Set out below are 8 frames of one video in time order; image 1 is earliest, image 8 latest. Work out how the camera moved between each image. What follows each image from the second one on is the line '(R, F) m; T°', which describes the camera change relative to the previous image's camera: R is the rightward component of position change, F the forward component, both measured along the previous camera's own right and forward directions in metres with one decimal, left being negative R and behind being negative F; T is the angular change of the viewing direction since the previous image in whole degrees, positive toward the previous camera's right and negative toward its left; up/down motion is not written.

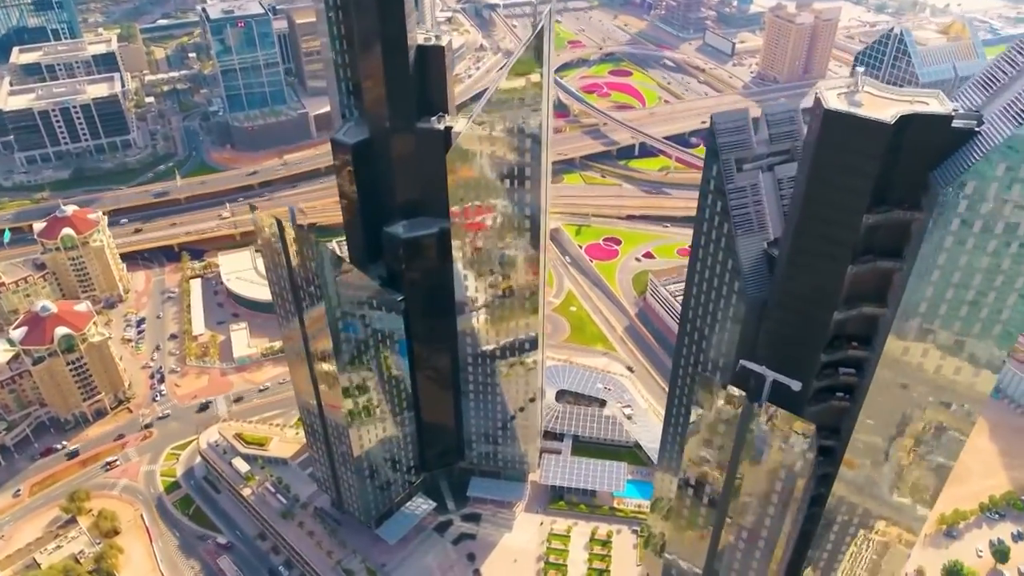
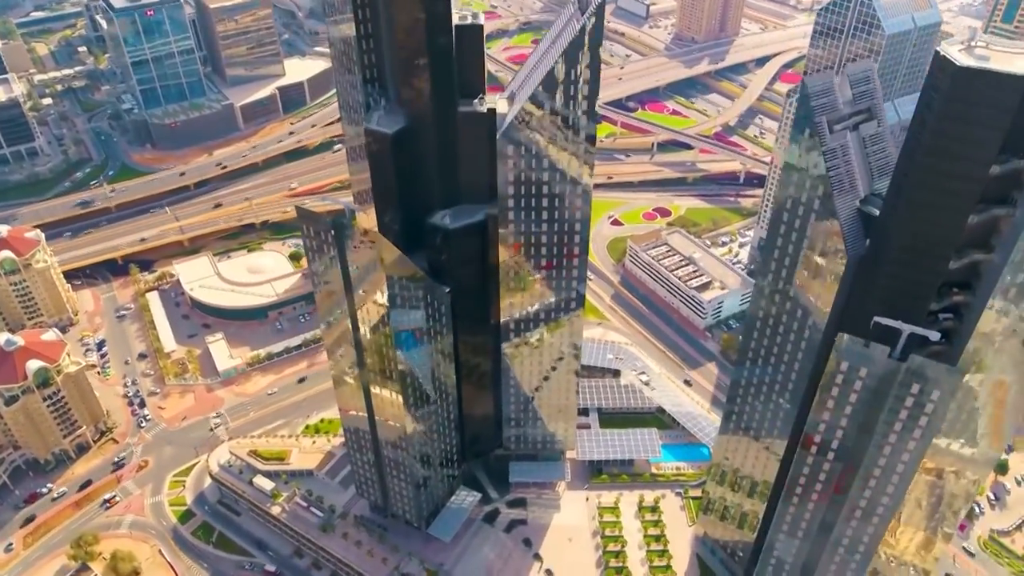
(-33.9, +5.7) m; +8°
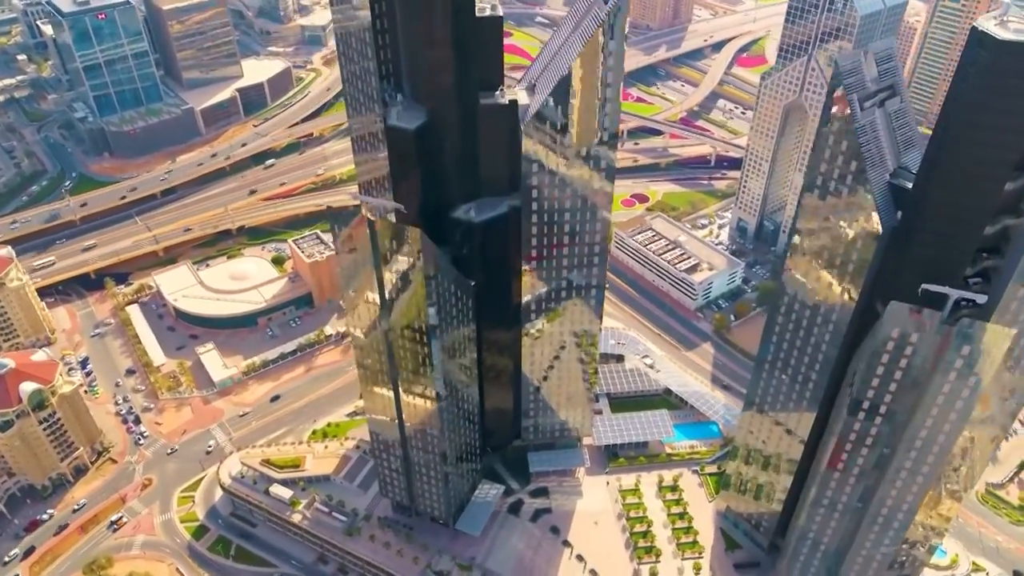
(-17.5, +0.1) m; +4°
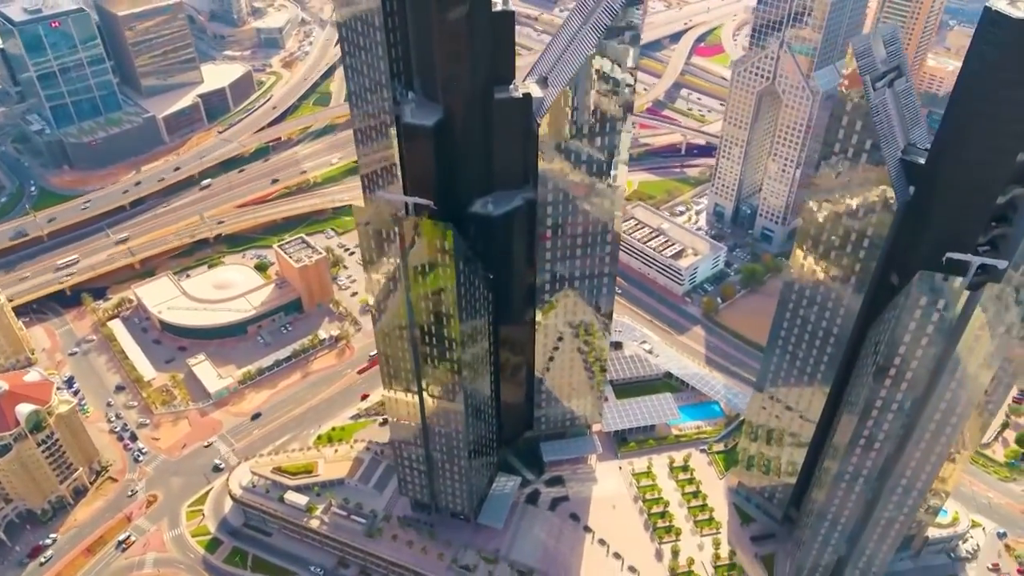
(-15.0, -1.2) m; +4°
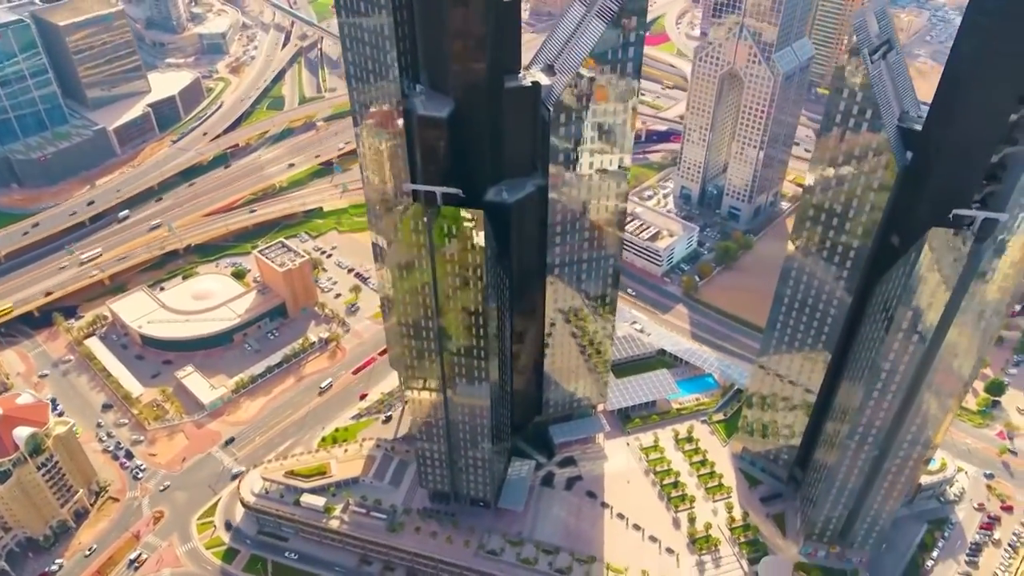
(-17.4, -2.6) m; +5°
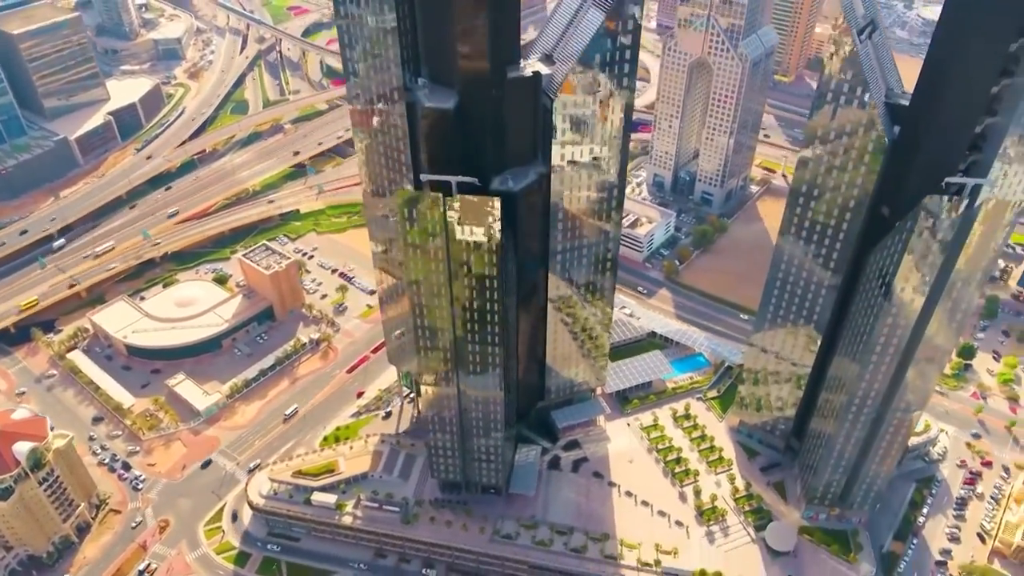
(-12.3, -2.9) m; +3°
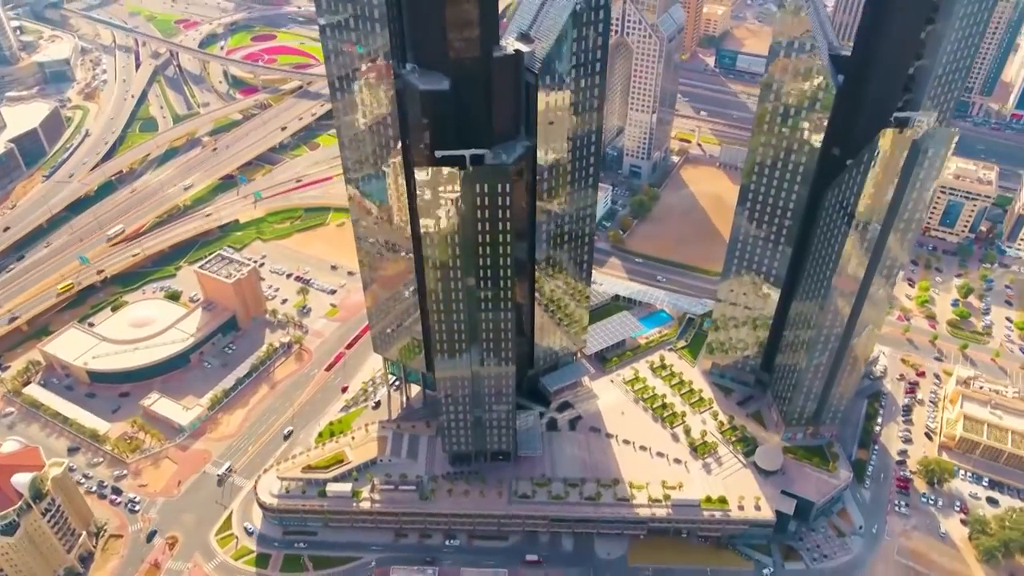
(-26.4, -7.8) m; +8°
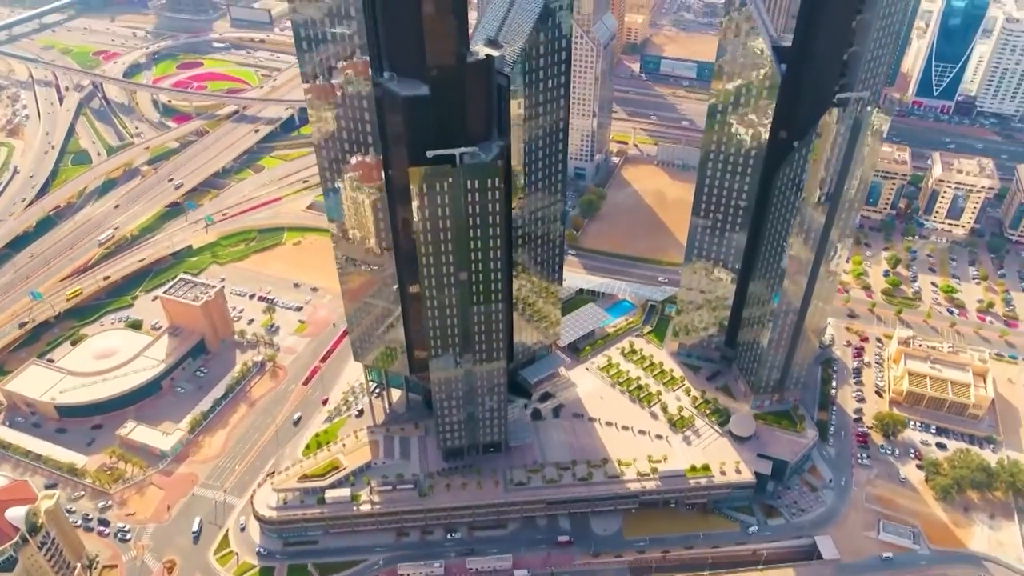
(-15.2, -7.6) m; +6°
